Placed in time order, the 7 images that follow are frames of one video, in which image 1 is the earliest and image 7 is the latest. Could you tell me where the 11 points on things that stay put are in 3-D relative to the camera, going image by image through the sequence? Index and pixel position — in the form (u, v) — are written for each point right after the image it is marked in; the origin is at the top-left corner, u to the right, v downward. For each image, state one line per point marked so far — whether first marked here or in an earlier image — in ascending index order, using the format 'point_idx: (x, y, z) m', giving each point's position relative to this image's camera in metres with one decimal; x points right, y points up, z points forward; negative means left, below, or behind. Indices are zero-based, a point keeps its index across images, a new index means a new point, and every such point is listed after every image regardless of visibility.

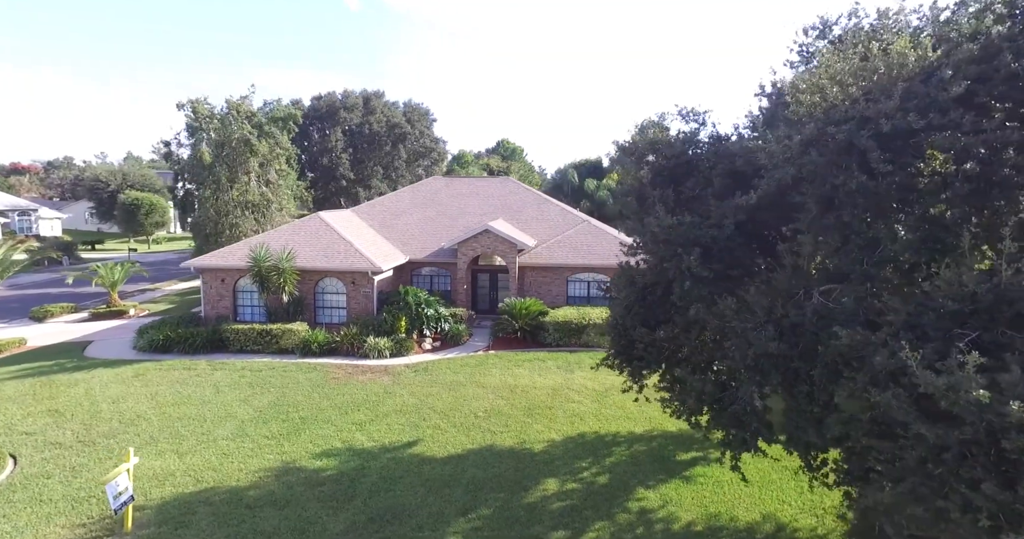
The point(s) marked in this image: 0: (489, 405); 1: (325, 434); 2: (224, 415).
0: (-0.5, -3.4, +16.2) m
1: (-4.1, -3.7, +14.3) m
2: (-6.8, -3.5, +15.2) m
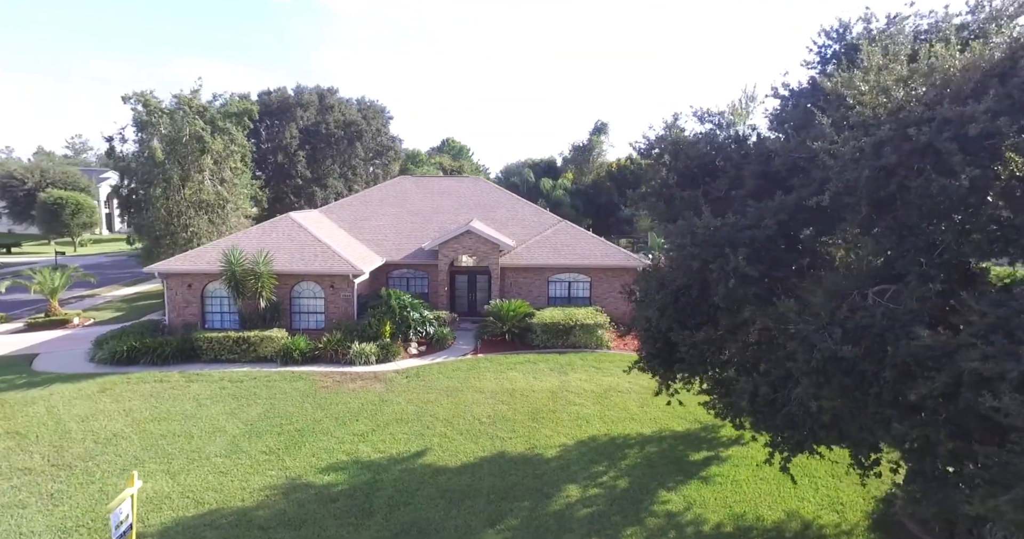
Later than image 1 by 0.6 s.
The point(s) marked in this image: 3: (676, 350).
0: (-0.5, -3.4, +15.8) m
1: (-3.9, -3.8, +13.7) m
2: (-6.6, -3.6, +14.3) m
3: (+2.6, -1.3, +10.3) m
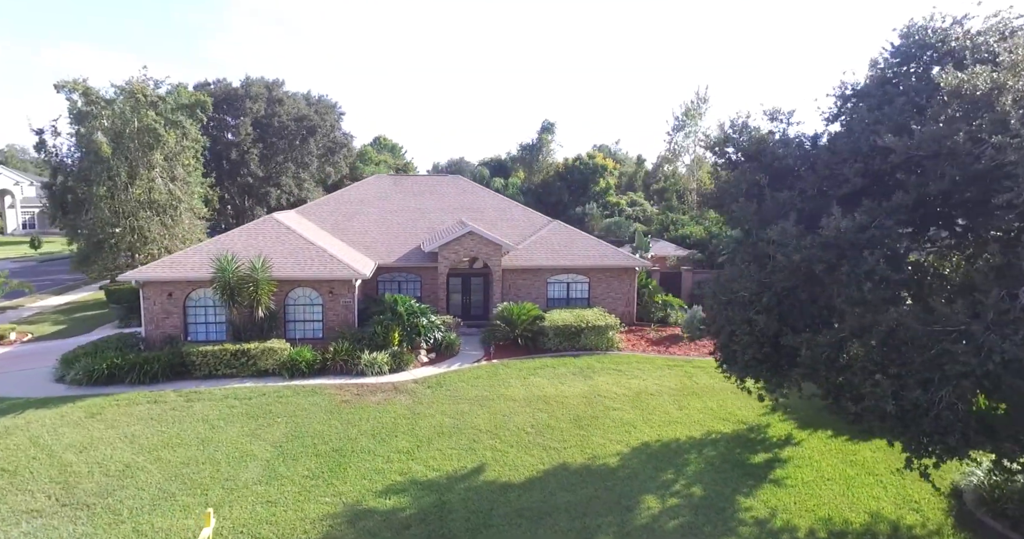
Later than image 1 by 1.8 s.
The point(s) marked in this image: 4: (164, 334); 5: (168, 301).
0: (+0.5, -3.5, +15.1) m
1: (-2.7, -3.9, +12.6) m
2: (-5.4, -3.7, +12.9) m
3: (+4.2, -1.3, +10.0) m
4: (-10.4, -1.9, +19.1) m
5: (-10.2, -0.9, +19.1) m
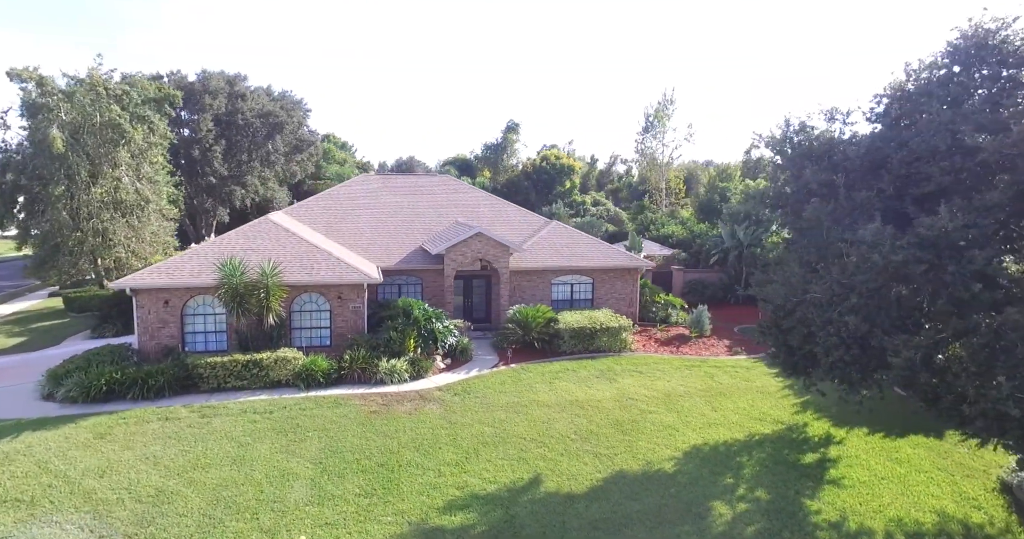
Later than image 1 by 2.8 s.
0: (+1.4, -3.6, +14.7) m
1: (-1.5, -4.0, +12.0) m
2: (-4.3, -3.8, +12.0) m
3: (+5.5, -1.3, +10.0) m
4: (-9.8, -2.1, +17.9) m
5: (-9.6, -1.1, +17.8) m
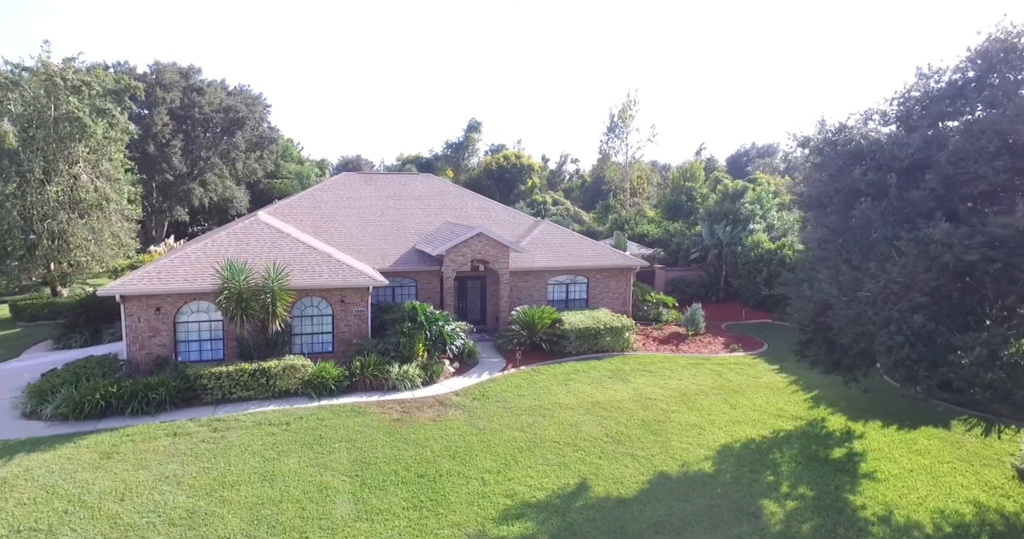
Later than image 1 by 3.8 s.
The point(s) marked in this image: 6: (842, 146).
0: (+2.0, -3.6, +14.6) m
1: (-0.7, -4.0, +11.6) m
2: (-3.4, -3.9, +11.4) m
3: (+6.5, -1.3, +10.2) m
4: (-9.4, -2.2, +16.8) m
5: (-9.2, -1.2, +16.7) m
6: (+6.1, +2.3, +11.8) m
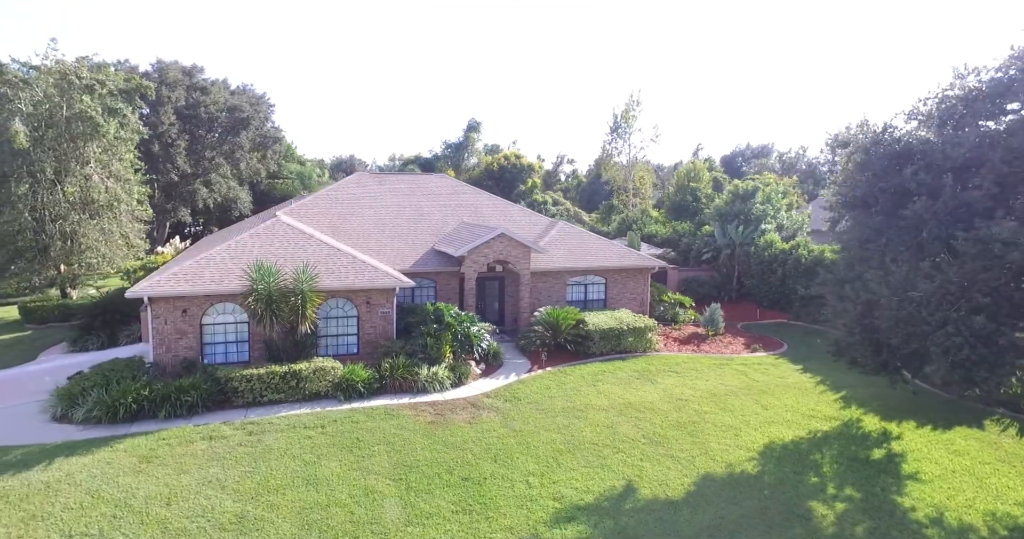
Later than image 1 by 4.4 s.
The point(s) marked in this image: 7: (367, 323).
0: (+2.8, -3.6, +14.5) m
1: (+0.2, -4.0, +11.5) m
2: (-2.6, -3.9, +11.3) m
3: (+7.3, -1.3, +10.2) m
4: (-8.6, -2.3, +16.6) m
5: (-8.4, -1.3, +16.5) m
6: (+6.9, +2.3, +11.8) m
7: (-4.0, -1.5, +18.0) m
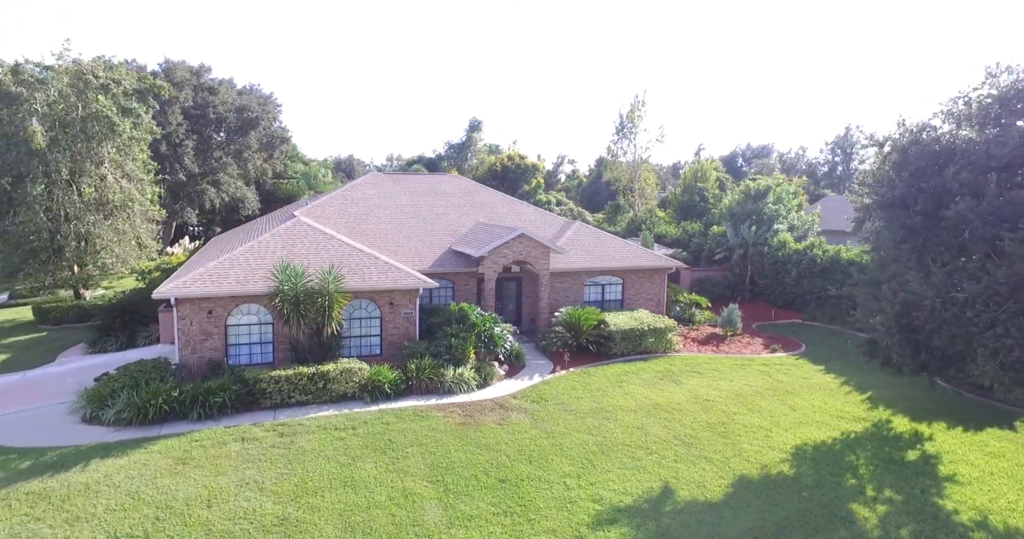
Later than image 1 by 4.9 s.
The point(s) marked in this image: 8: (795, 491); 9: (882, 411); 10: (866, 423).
0: (+3.5, -3.6, +14.5) m
1: (+0.9, -4.0, +11.5) m
2: (-1.9, -4.0, +11.2) m
3: (+8.0, -1.3, +10.2) m
4: (-7.9, -2.3, +16.5) m
5: (-7.8, -1.3, +16.5) m
6: (+7.6, +2.2, +11.8) m
7: (-3.3, -1.5, +17.9) m
8: (+5.2, -4.1, +12.0) m
9: (+9.1, -3.5, +16.0) m
10: (+8.3, -3.6, +15.3) m
